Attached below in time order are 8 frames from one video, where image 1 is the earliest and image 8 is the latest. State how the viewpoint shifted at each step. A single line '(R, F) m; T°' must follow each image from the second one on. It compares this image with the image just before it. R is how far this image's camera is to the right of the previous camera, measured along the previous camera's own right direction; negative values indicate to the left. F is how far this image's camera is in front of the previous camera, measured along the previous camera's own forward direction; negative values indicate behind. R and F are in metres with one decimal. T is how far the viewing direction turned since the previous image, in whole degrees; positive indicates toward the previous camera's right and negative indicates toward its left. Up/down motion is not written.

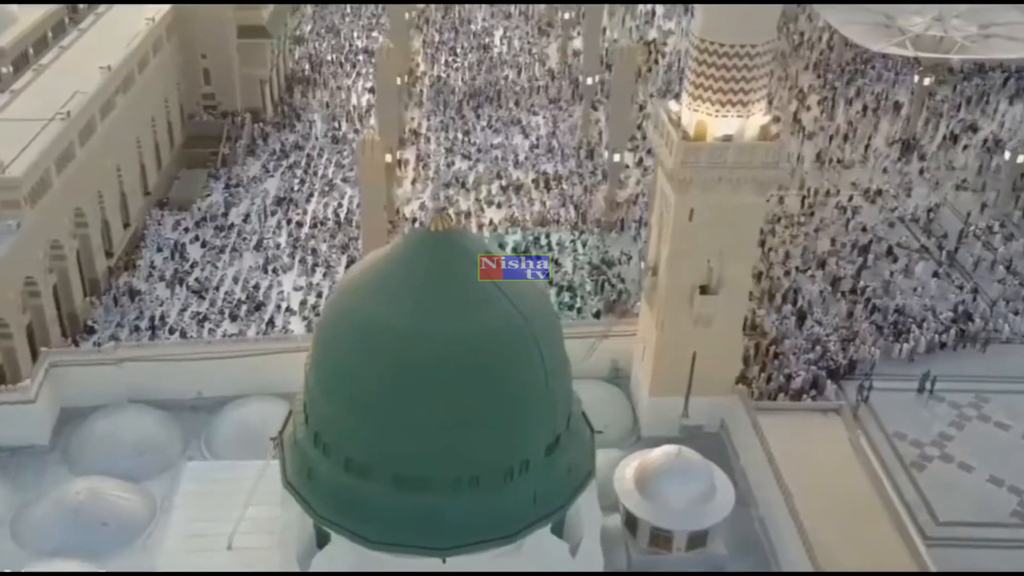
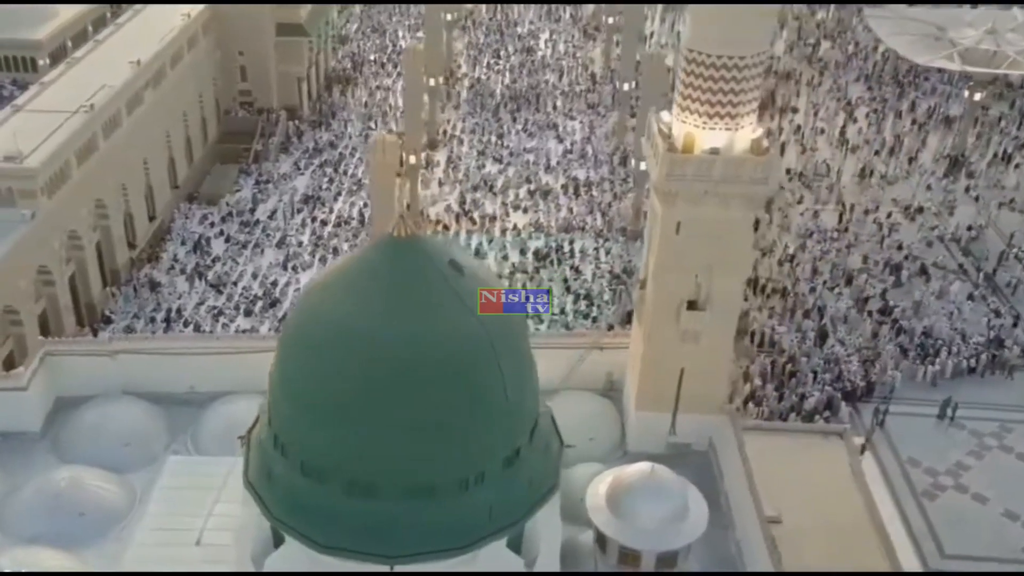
(+0.9, +0.2) m; -4°
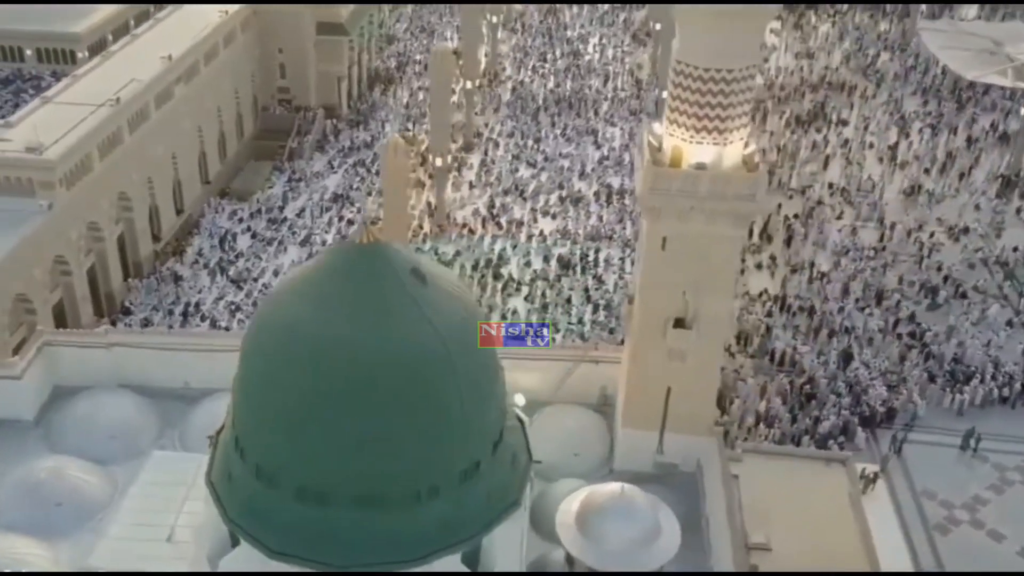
(+1.0, +0.2) m; -4°
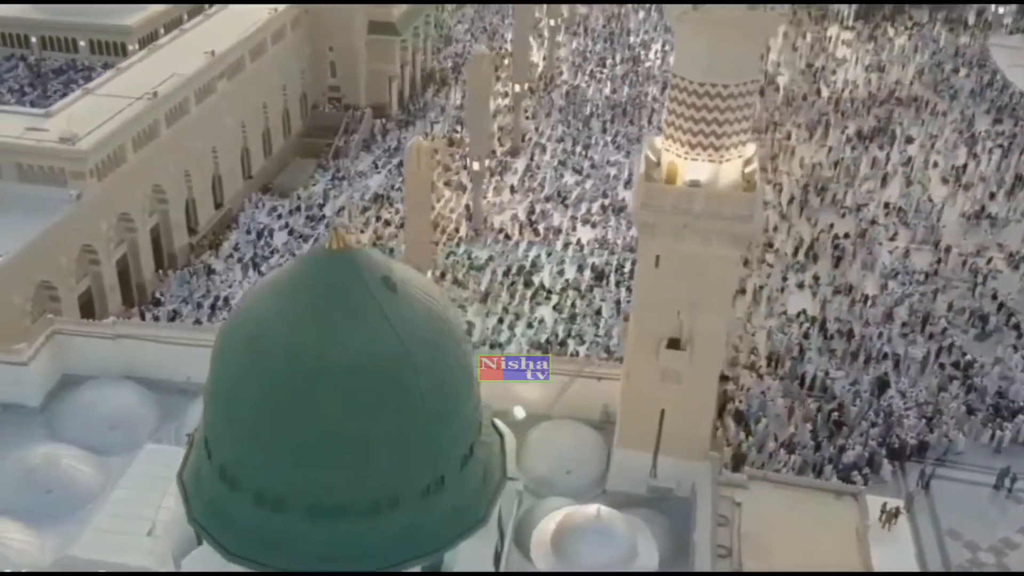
(+1.0, +0.3) m; -5°
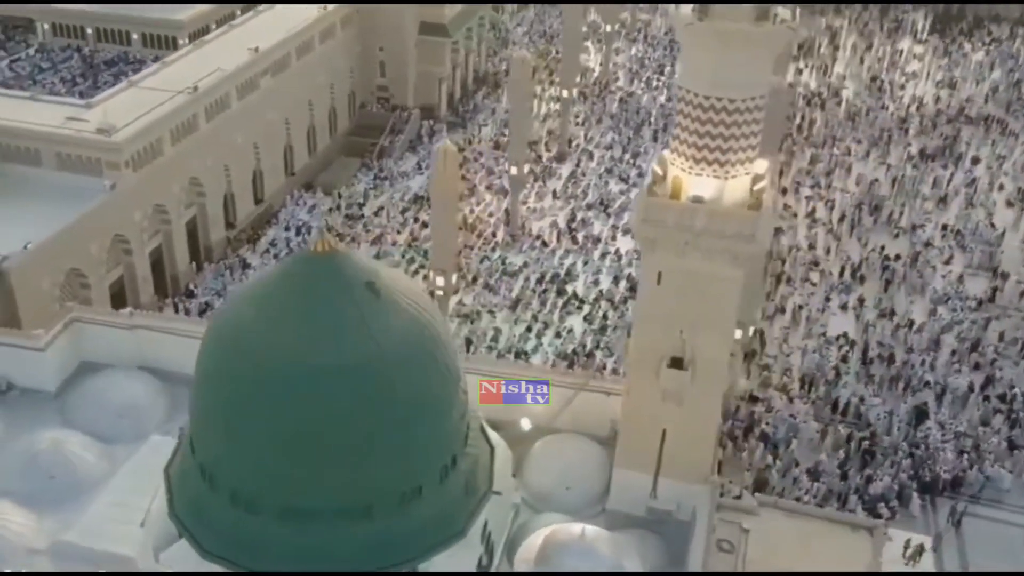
(+0.8, +0.2) m; -4°
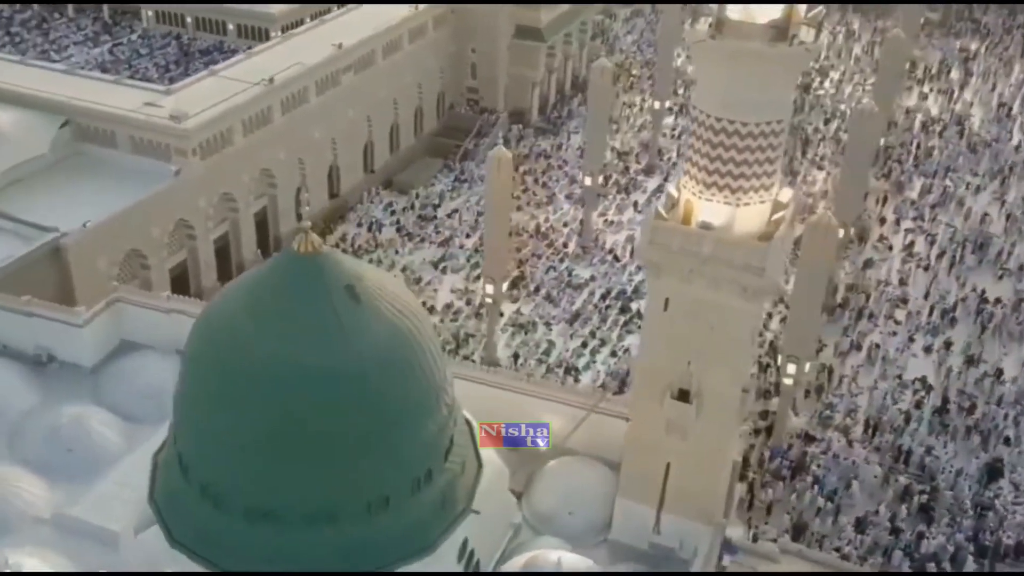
(+1.3, +0.4) m; -7°
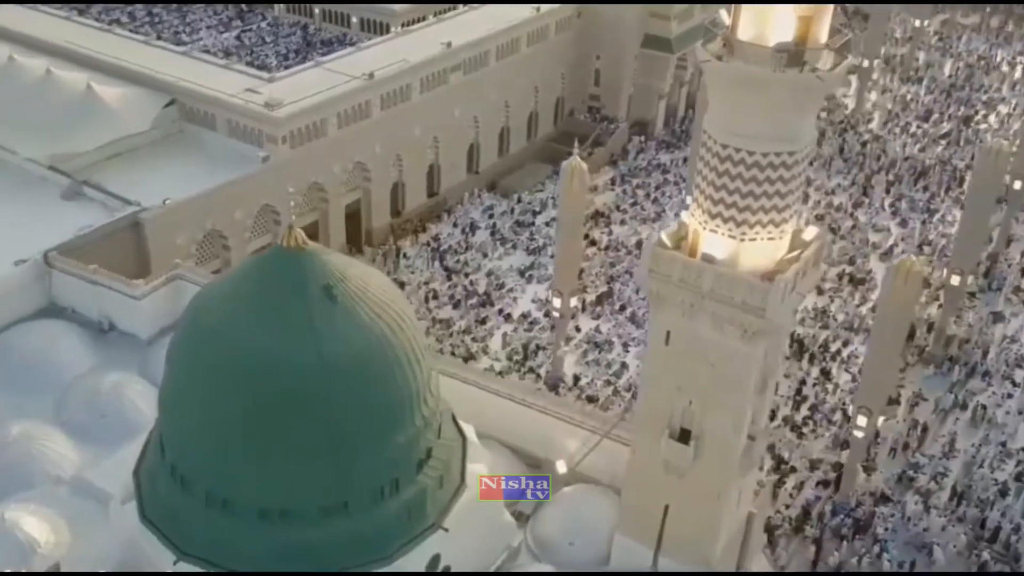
(+1.6, +0.5) m; -10°
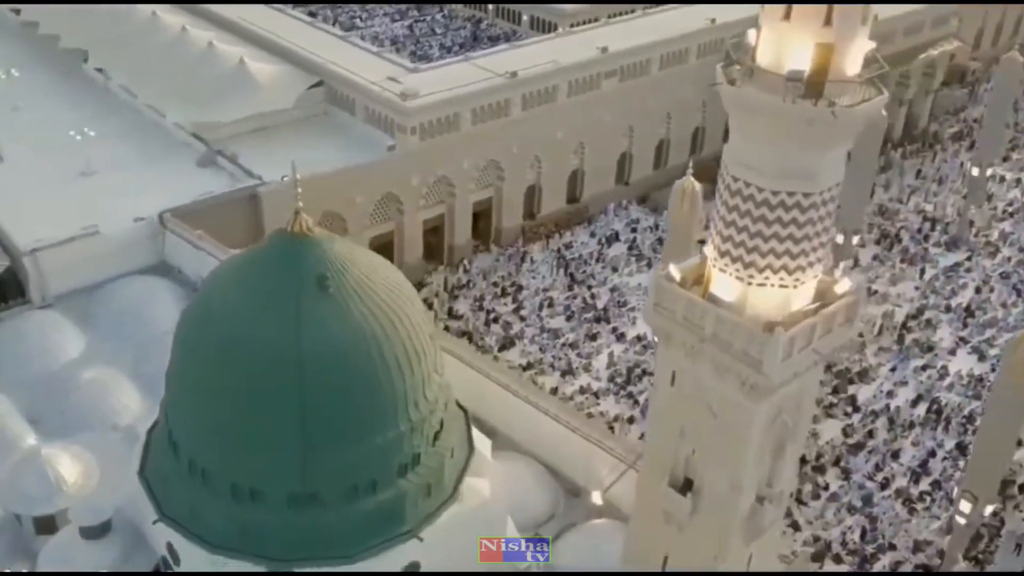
(+1.9, +0.7) m; -13°
